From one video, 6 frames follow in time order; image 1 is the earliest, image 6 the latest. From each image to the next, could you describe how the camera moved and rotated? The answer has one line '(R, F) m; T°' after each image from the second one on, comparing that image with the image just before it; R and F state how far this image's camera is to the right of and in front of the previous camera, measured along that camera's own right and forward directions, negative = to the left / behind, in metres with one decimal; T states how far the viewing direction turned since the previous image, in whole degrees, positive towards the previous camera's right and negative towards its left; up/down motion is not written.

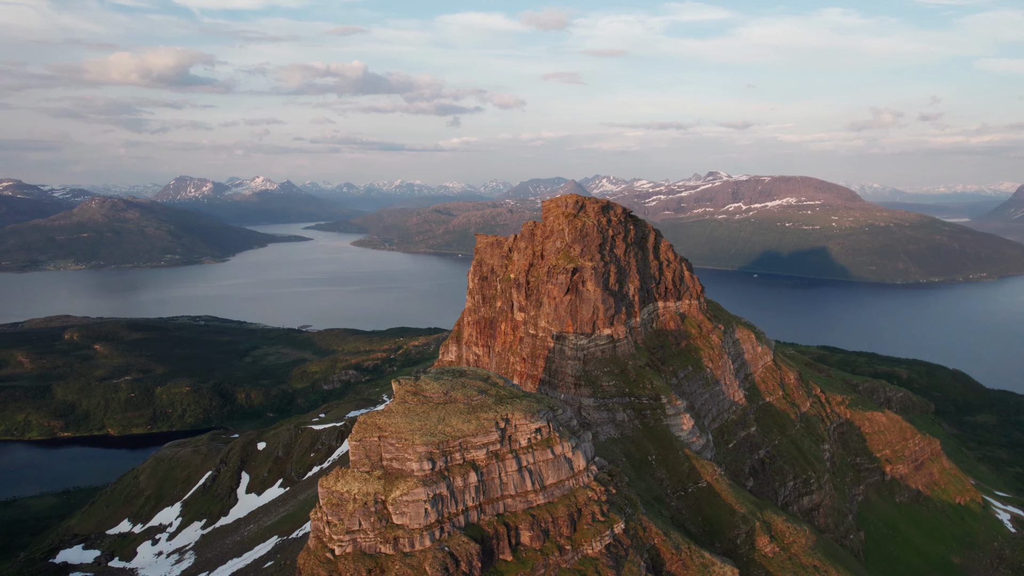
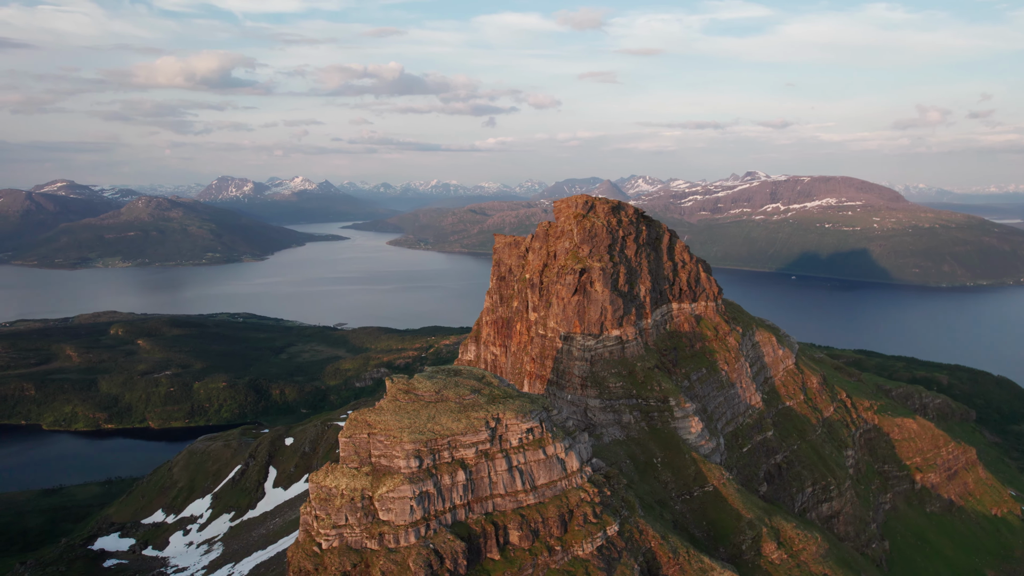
(+1.2, 0.0) m; -3°
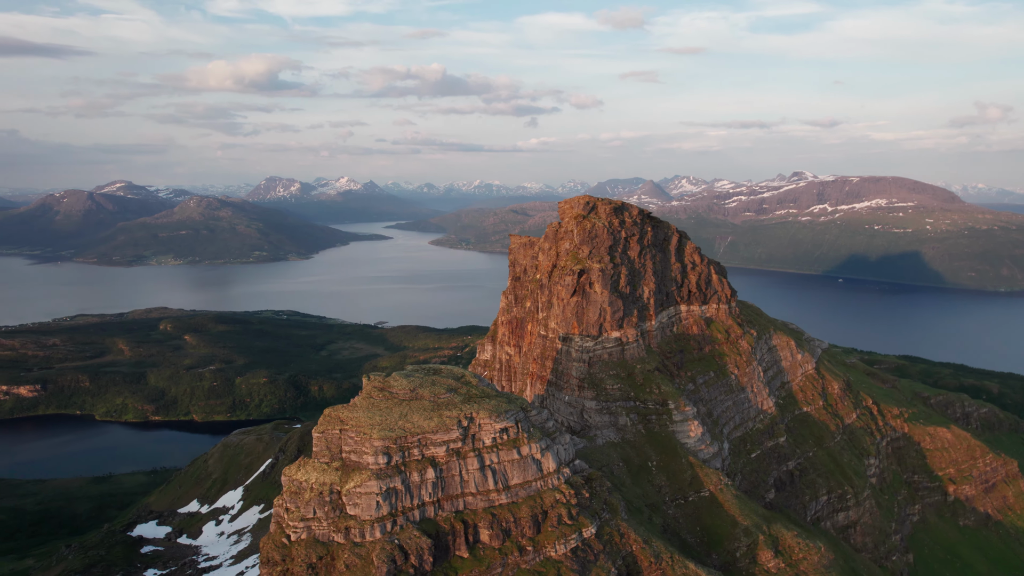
(+1.9, 0.0) m; -4°
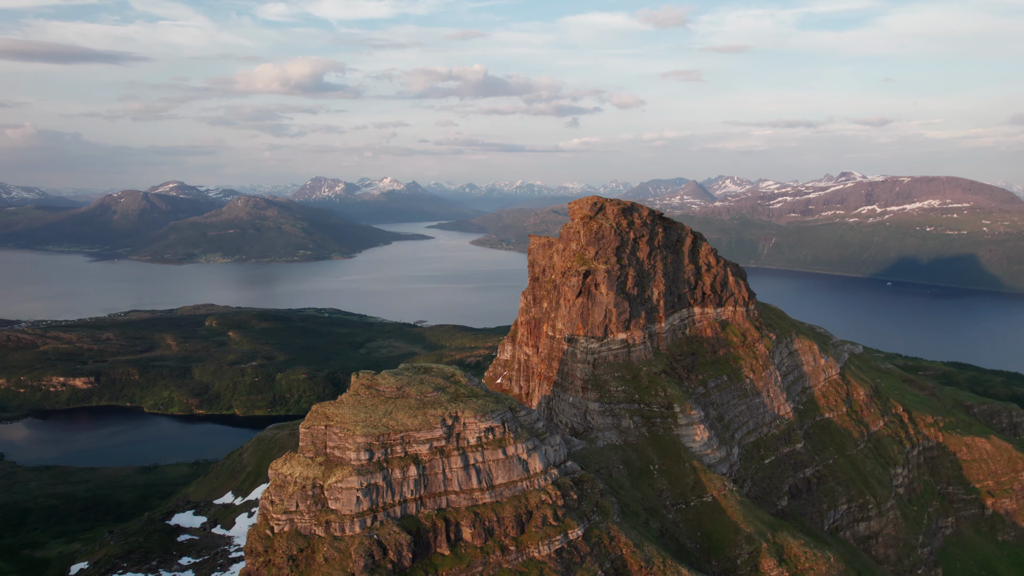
(+1.6, 0.0) m; -3°
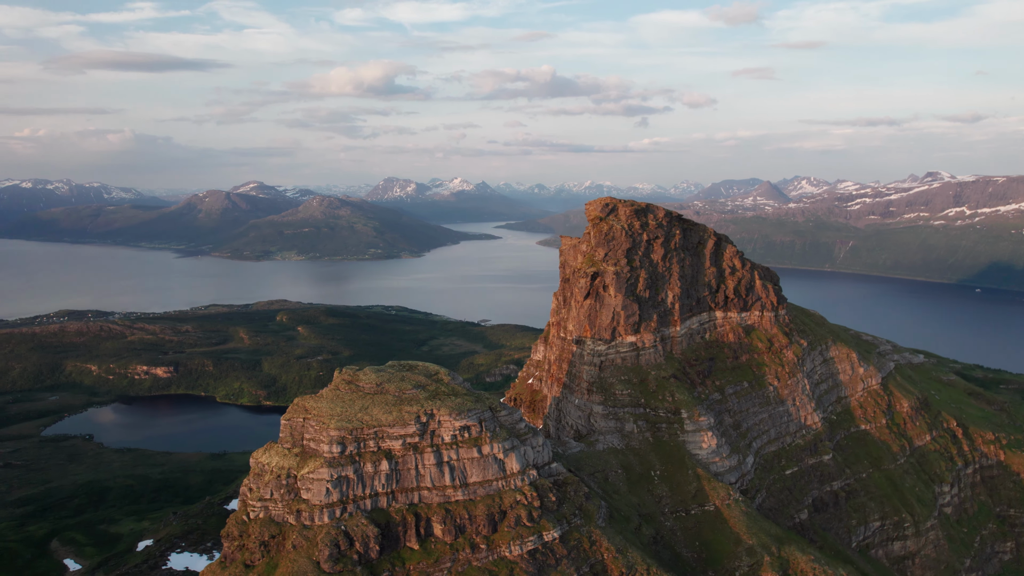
(+2.6, 0.0) m; -6°
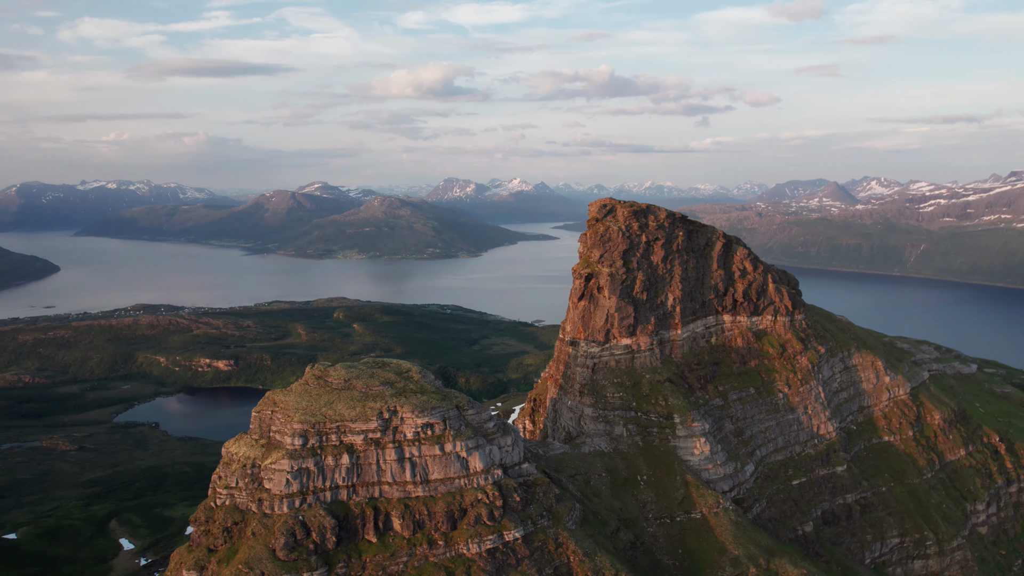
(+2.8, 0.0) m; -5°
